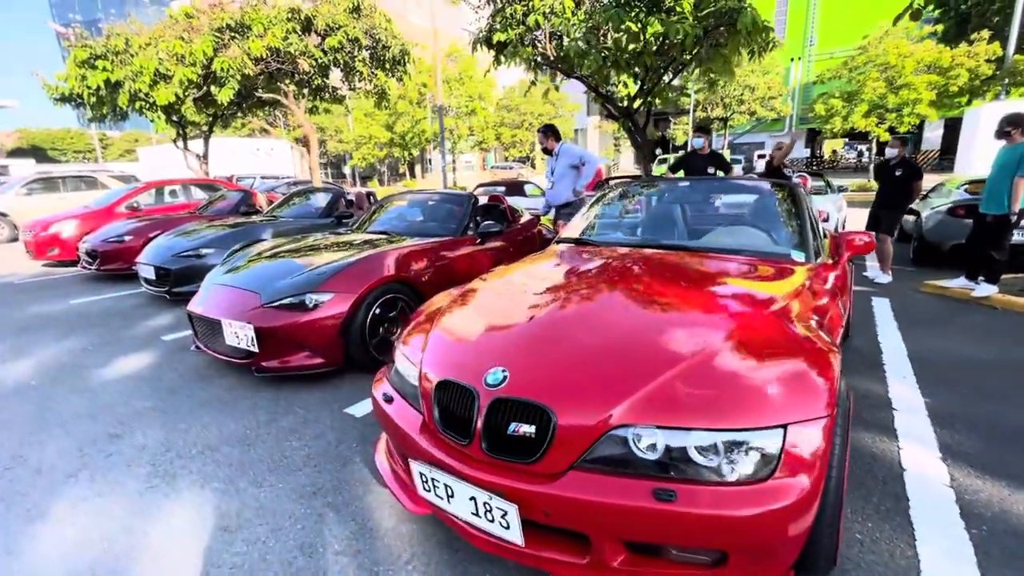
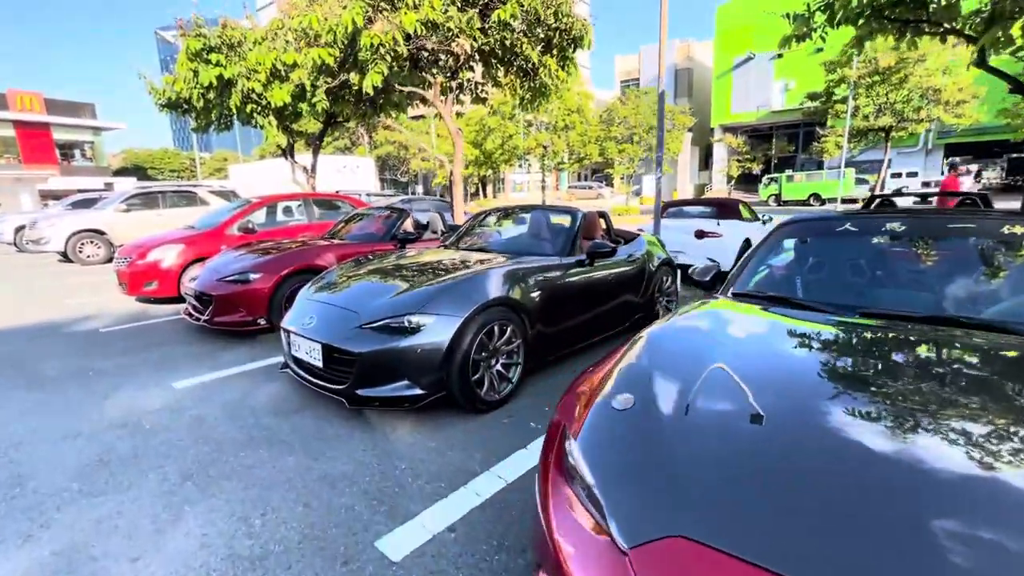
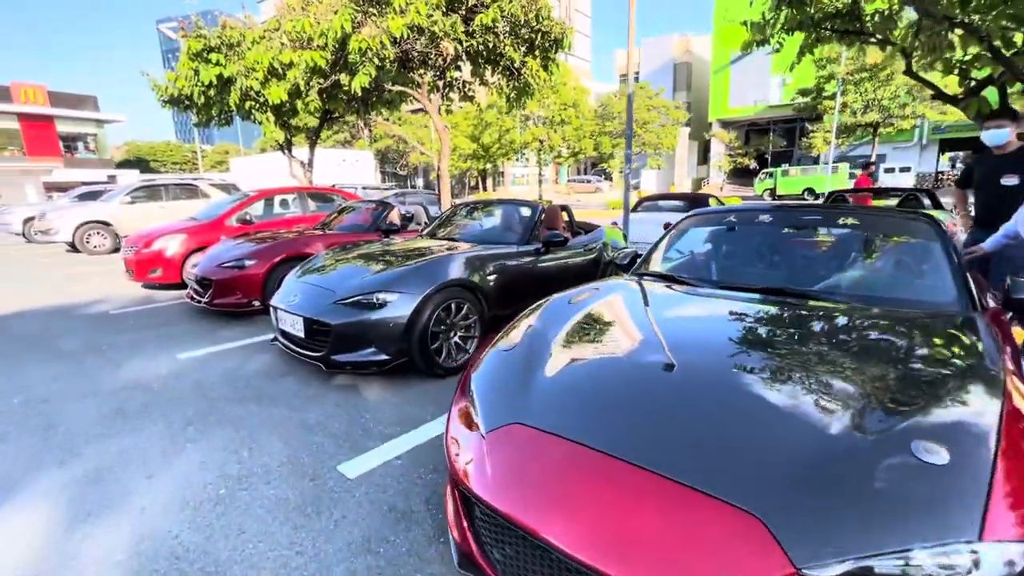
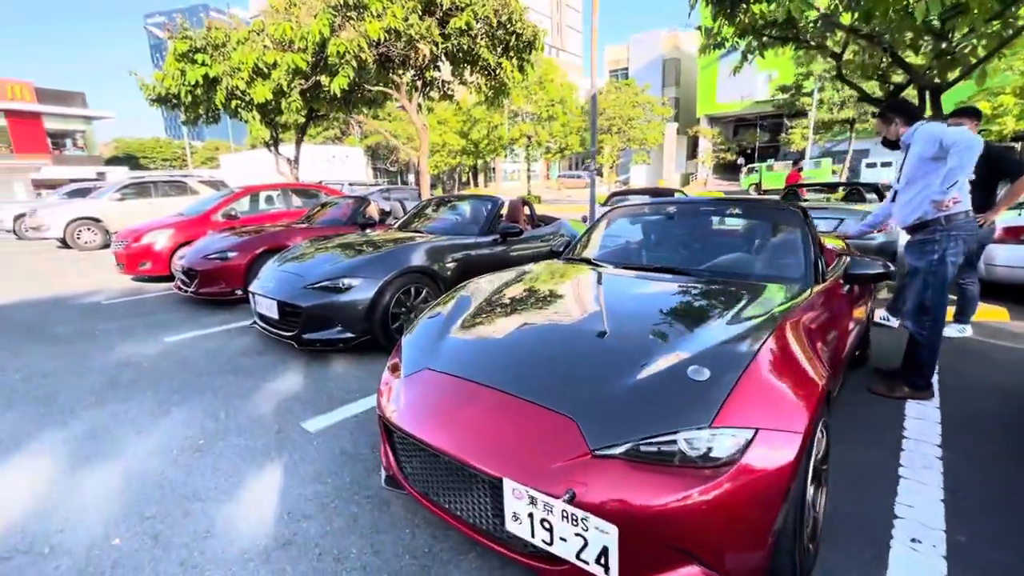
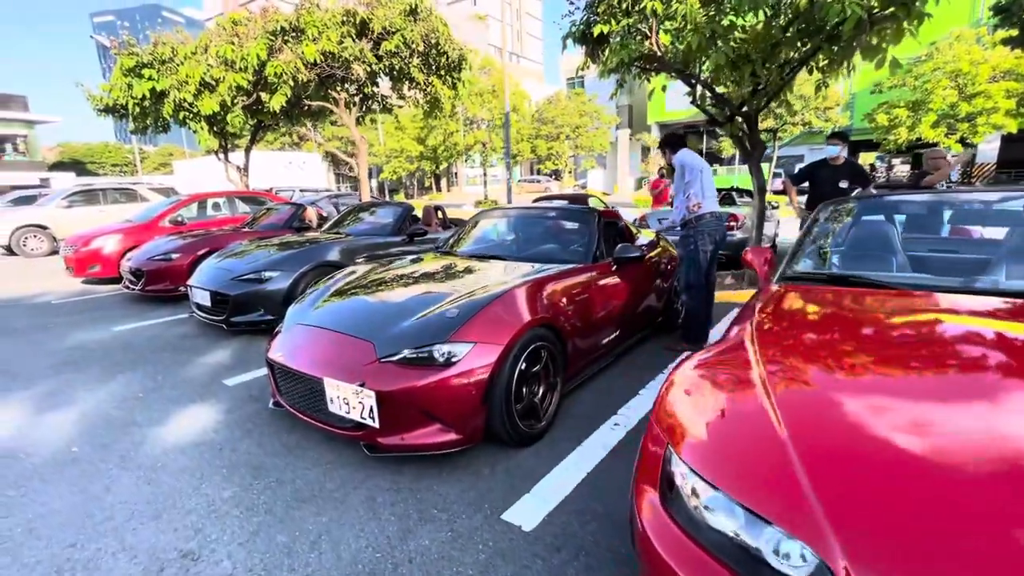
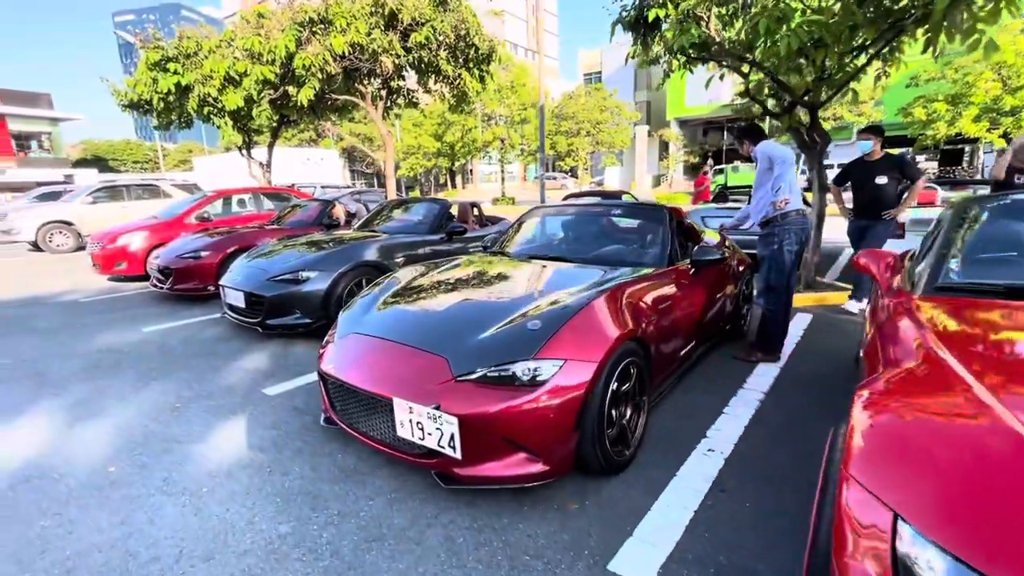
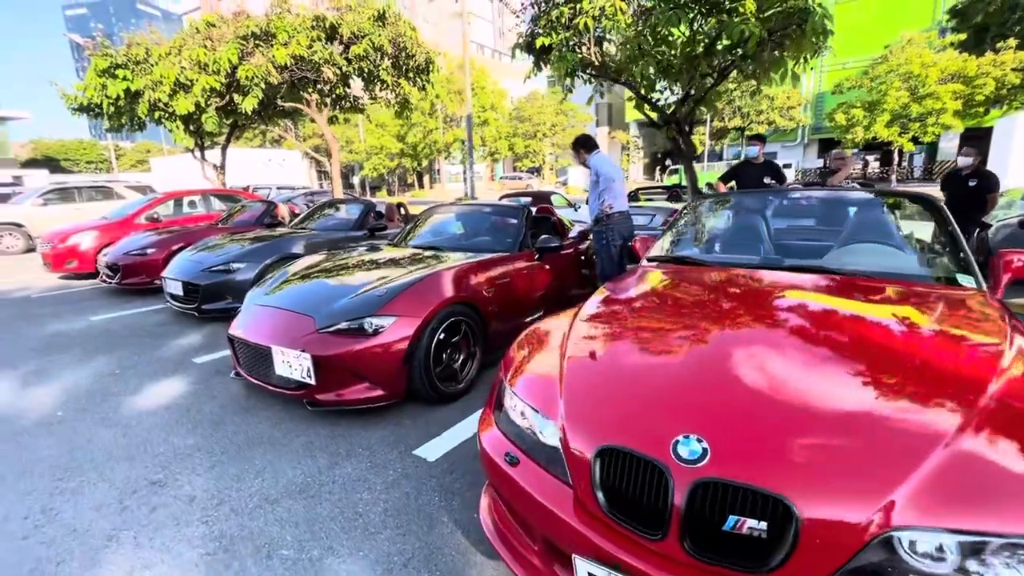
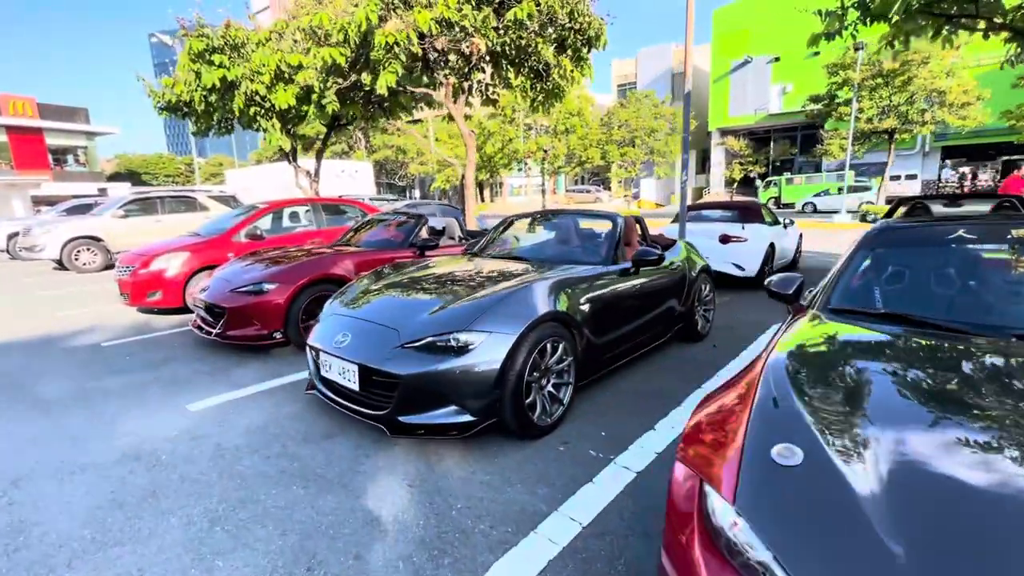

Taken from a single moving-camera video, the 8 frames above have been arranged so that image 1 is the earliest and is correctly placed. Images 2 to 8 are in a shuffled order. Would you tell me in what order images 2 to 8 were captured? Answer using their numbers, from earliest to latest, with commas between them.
7, 5, 6, 4, 3, 2, 8
